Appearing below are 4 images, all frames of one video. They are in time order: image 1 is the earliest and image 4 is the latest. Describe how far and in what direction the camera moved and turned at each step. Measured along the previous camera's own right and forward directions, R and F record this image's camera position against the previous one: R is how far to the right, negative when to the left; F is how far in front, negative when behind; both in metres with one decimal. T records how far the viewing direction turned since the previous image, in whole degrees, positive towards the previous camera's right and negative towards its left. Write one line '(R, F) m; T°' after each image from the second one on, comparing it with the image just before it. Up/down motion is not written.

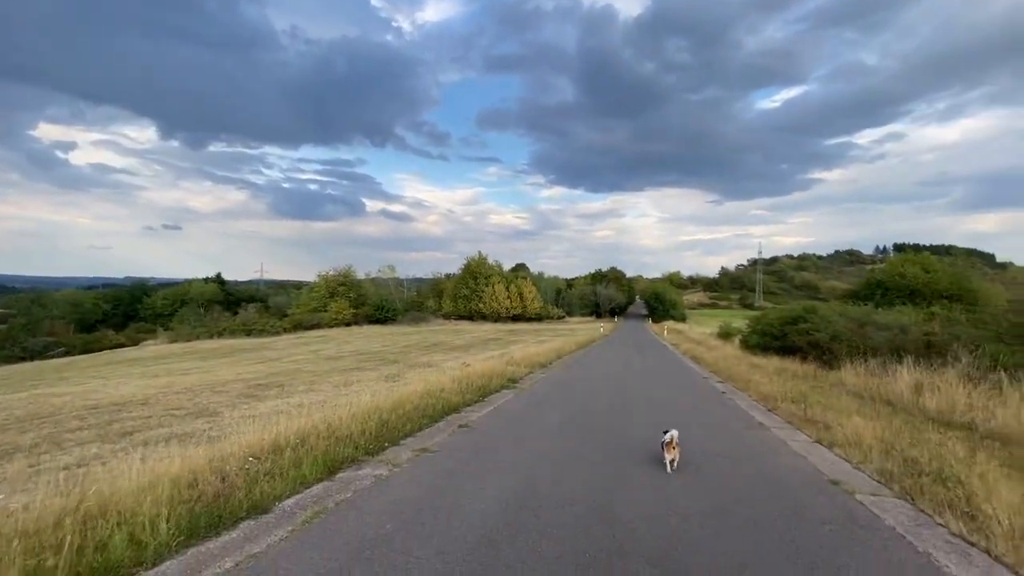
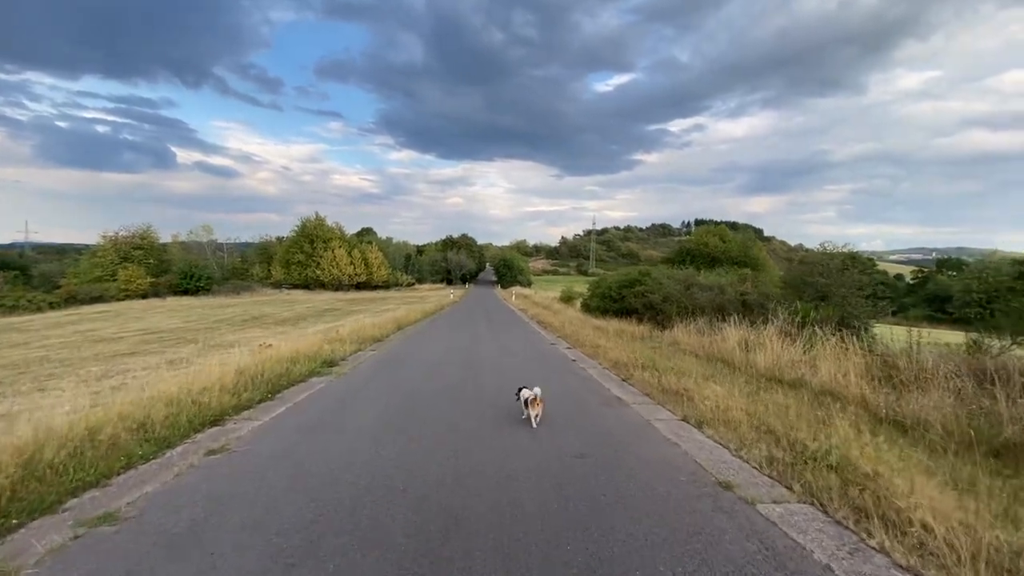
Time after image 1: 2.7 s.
(+0.3, +1.0) m; +18°
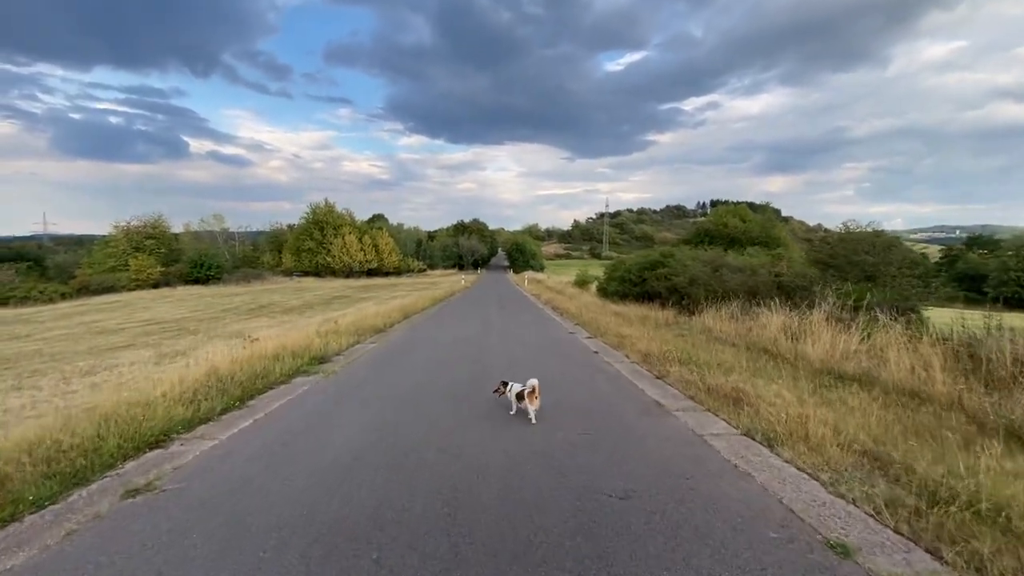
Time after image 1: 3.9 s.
(0.0, +0.7) m; -1°
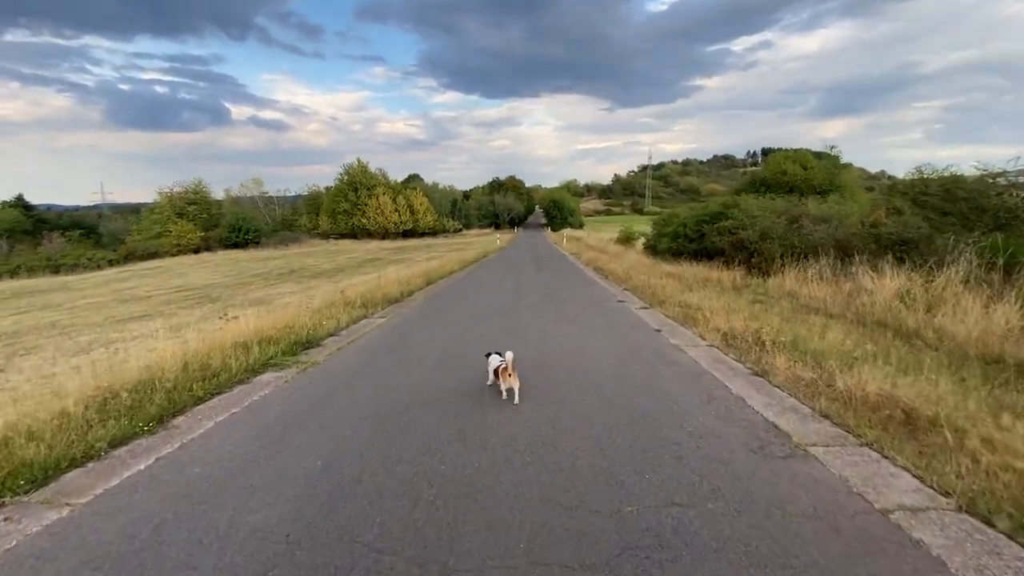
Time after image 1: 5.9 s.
(0.0, +1.1) m; -5°
